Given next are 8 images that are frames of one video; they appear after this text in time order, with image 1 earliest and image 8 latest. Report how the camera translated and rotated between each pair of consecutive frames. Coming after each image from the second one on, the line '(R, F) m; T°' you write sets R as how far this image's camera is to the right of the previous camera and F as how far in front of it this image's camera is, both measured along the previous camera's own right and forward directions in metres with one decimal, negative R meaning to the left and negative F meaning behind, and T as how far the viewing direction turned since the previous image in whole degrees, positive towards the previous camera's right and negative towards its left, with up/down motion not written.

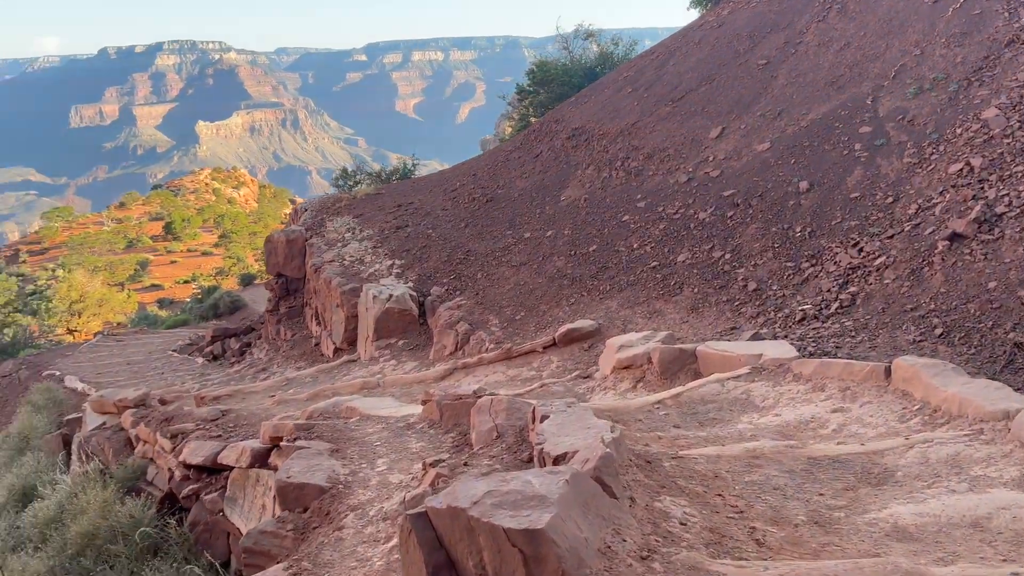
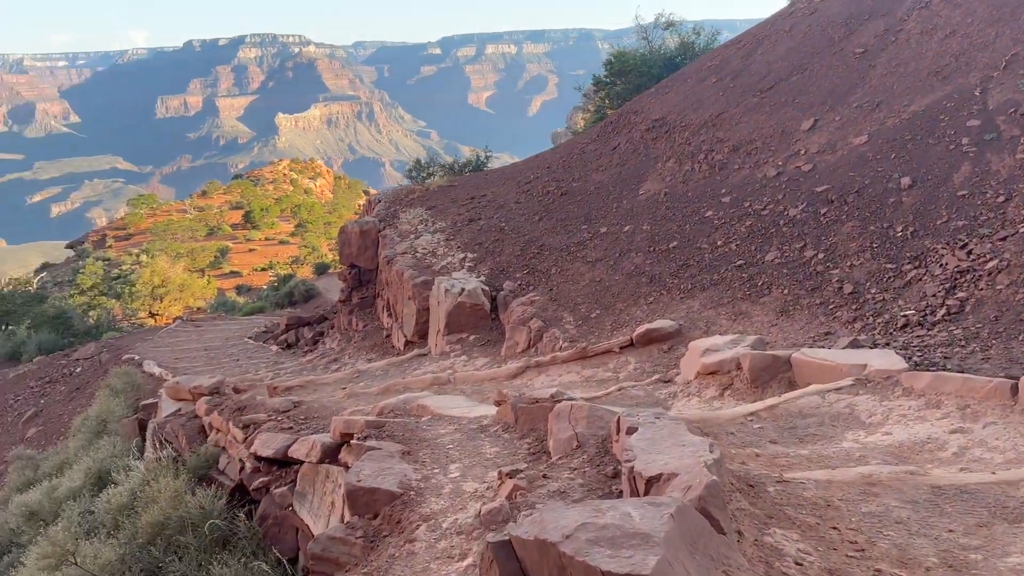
(-0.1, +0.3) m; -5°
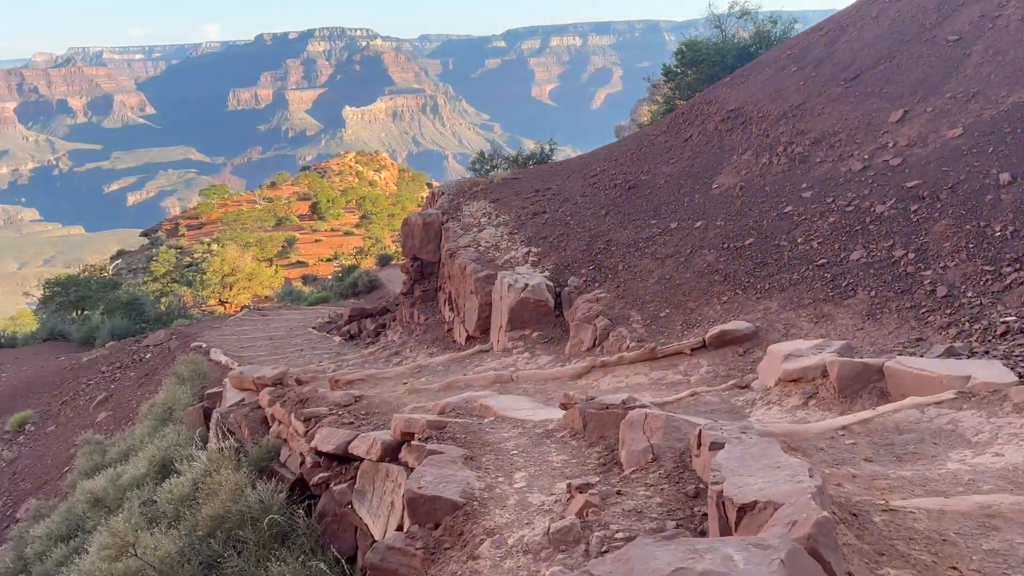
(-0.1, +0.3) m; -4°
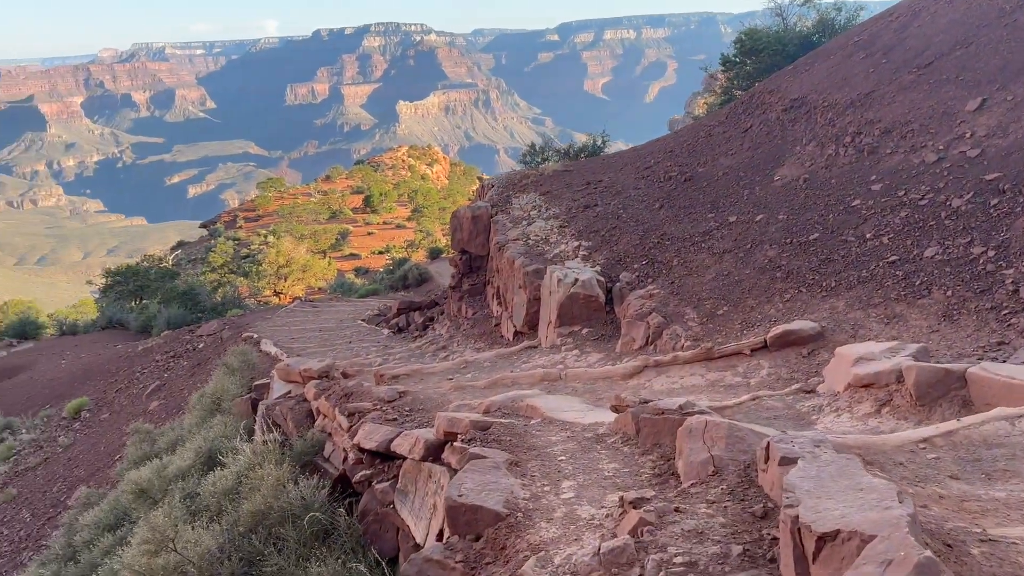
(0.0, +0.3) m; -3°
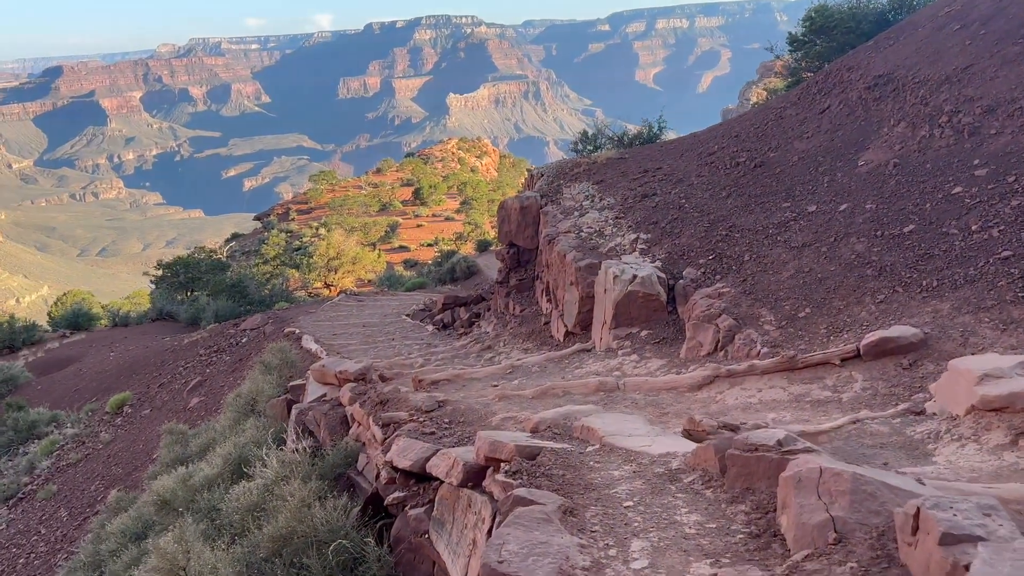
(0.0, +0.8) m; -3°
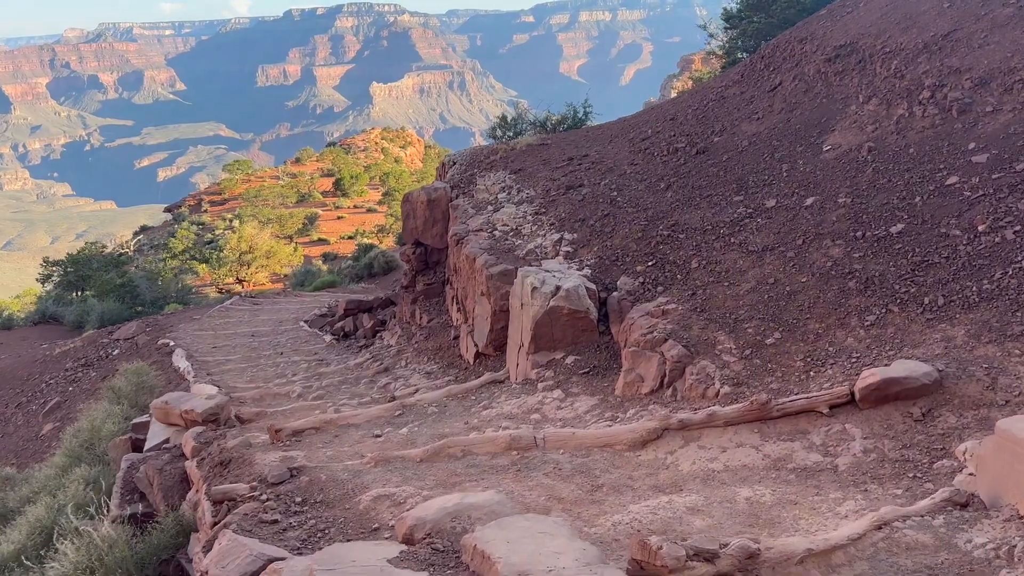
(+0.3, +1.7) m; +5°
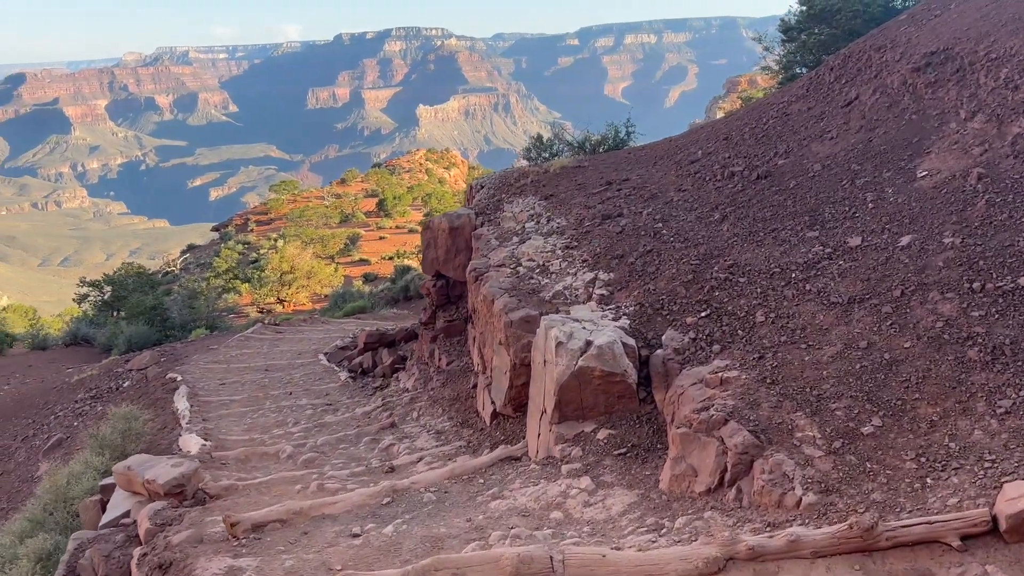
(+0.1, +1.2) m; -3°
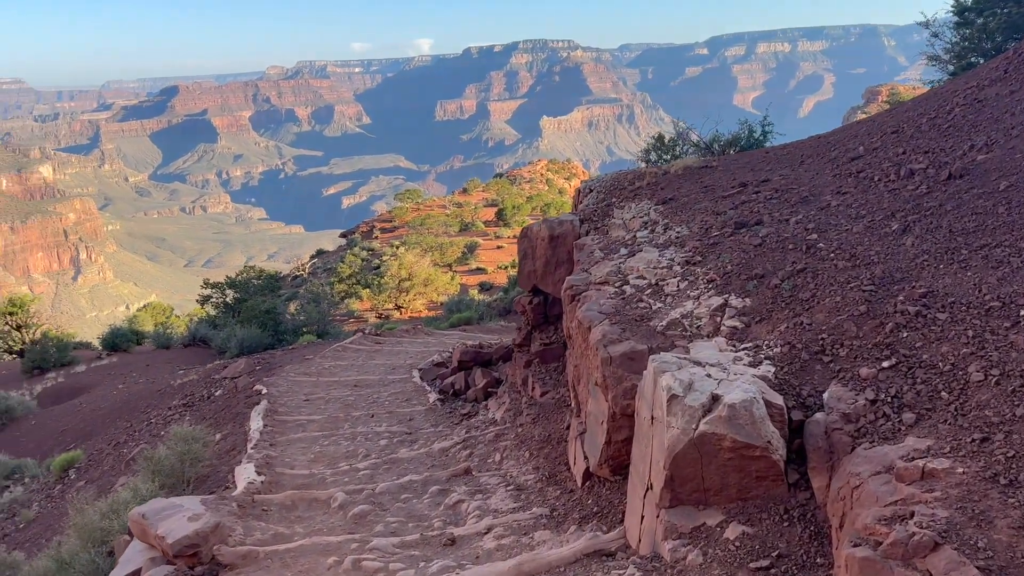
(+0.1, +1.4) m; -8°
